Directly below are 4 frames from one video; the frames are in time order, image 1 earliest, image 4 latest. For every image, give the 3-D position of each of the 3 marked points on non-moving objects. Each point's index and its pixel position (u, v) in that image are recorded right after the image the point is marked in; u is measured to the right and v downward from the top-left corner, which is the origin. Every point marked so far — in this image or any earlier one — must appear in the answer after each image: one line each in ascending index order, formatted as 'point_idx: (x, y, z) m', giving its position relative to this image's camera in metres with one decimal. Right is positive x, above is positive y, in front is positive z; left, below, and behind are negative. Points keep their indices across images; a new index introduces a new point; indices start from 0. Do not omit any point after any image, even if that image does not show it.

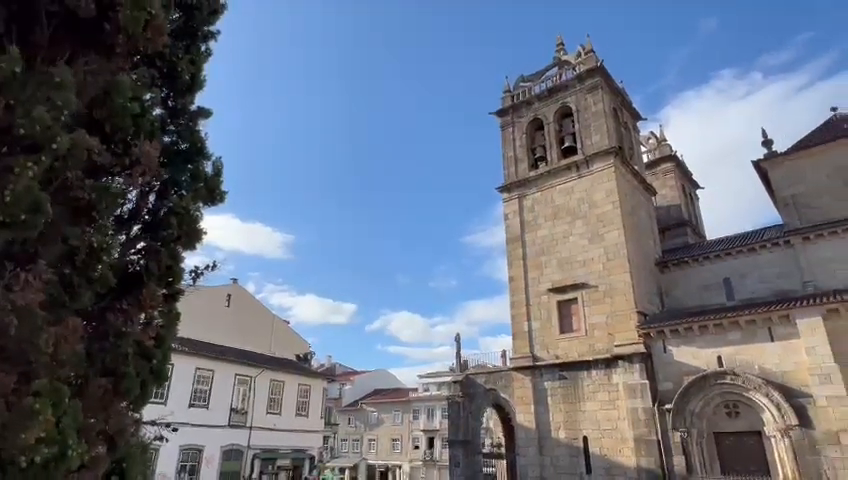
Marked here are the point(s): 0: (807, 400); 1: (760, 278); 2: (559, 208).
0: (+5.7, -2.4, +10.4) m
1: (+6.7, -0.7, +14.0) m
2: (+3.2, +0.7, +16.0) m
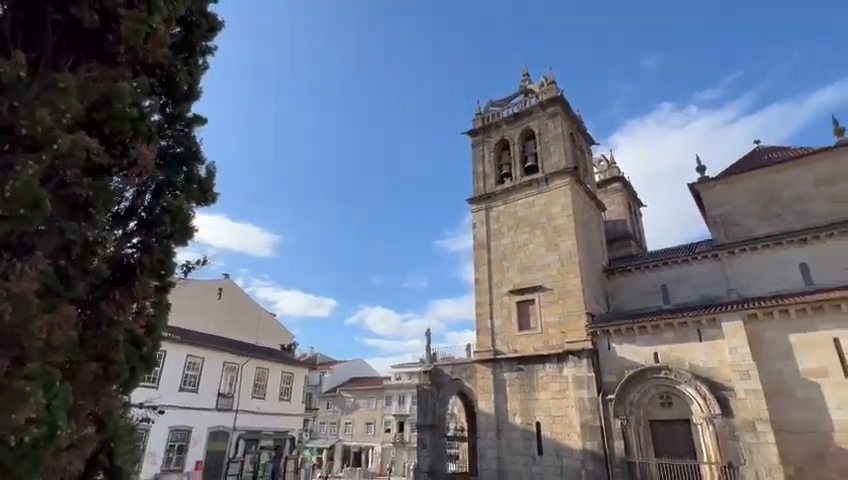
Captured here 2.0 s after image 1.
0: (+5.3, -2.7, +12.1) m
1: (+6.1, -1.0, +15.8) m
2: (+2.5, +0.5, +17.6) m
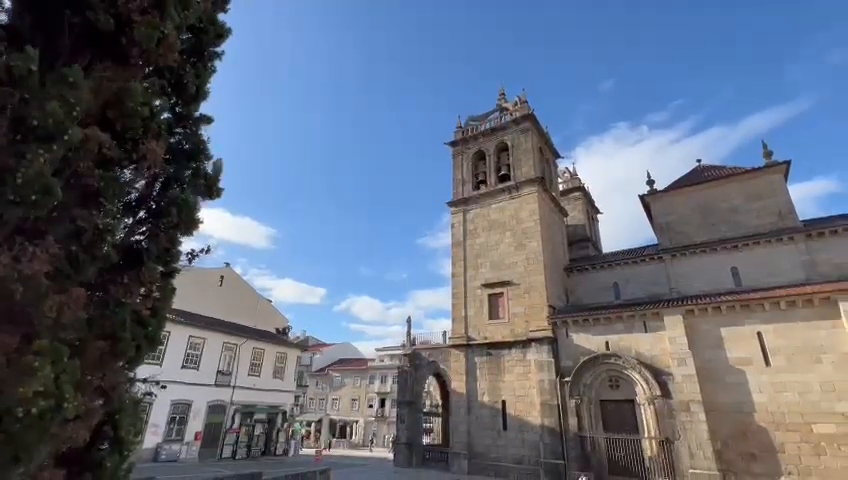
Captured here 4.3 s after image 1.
0: (+4.9, -2.8, +14.2) m
1: (+5.6, -1.1, +17.9) m
2: (+1.9, +0.5, +19.4) m
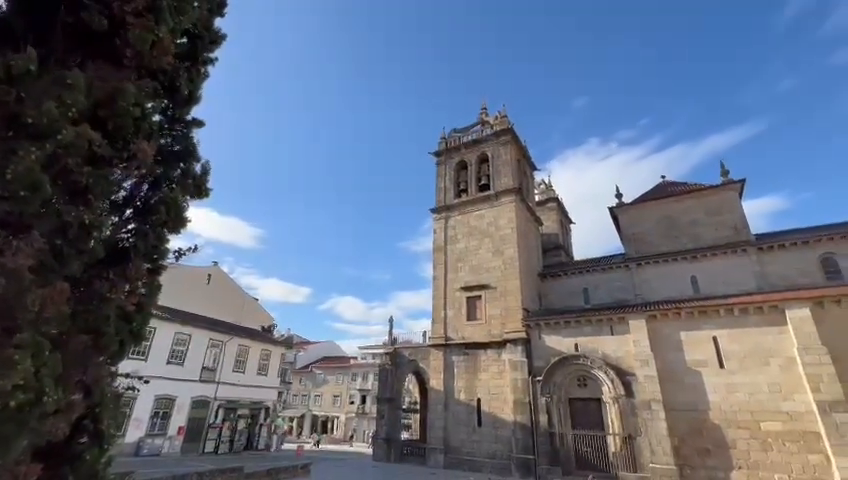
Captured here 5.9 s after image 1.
0: (+4.6, -3.0, +15.2) m
1: (+4.9, -1.4, +19.0) m
2: (+1.2, +0.3, +20.2) m
